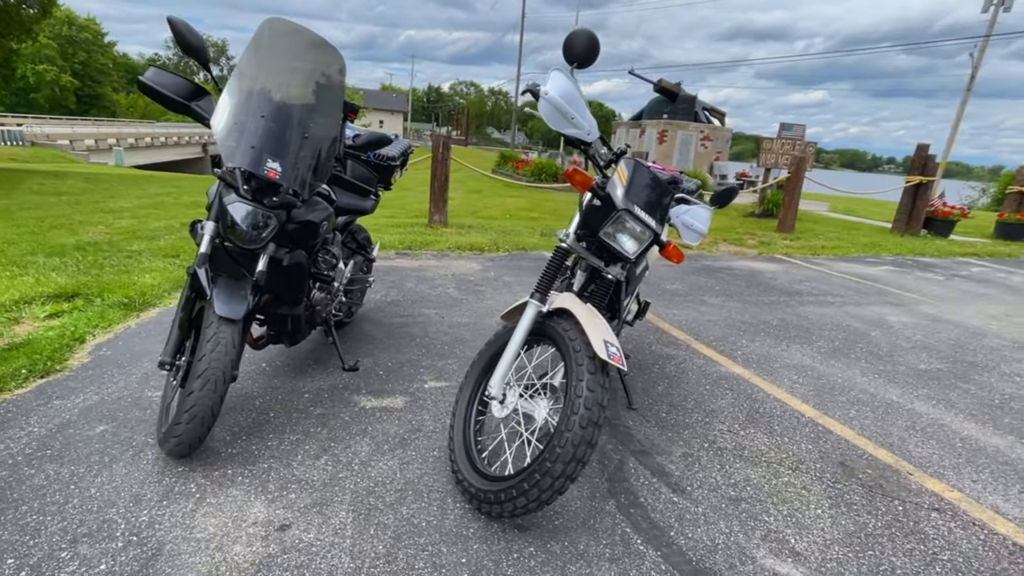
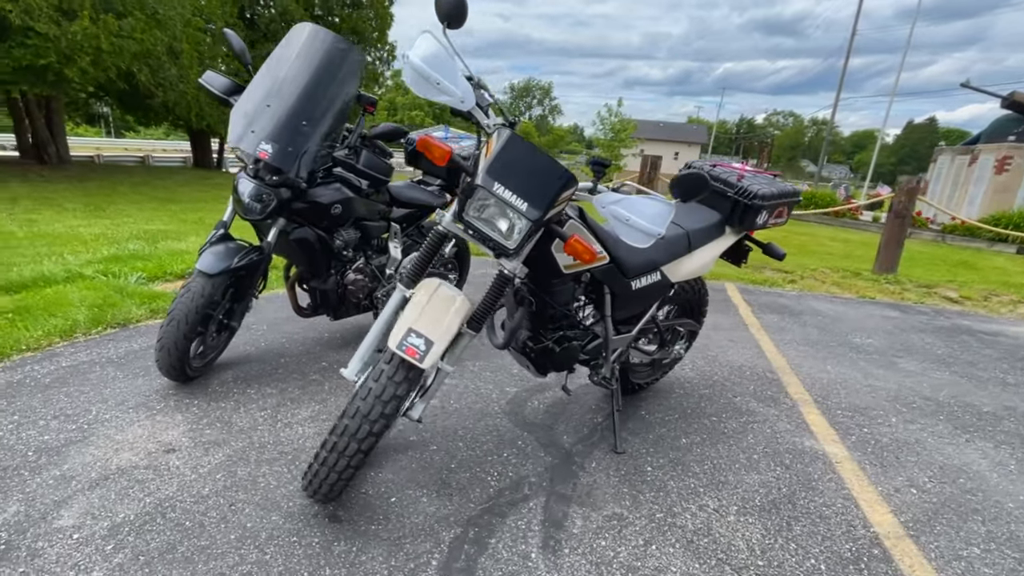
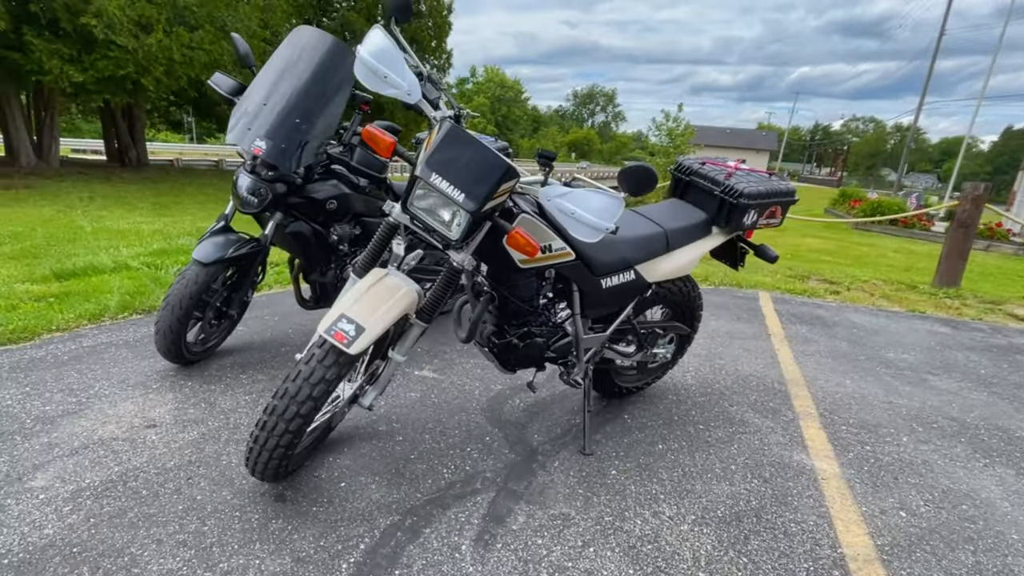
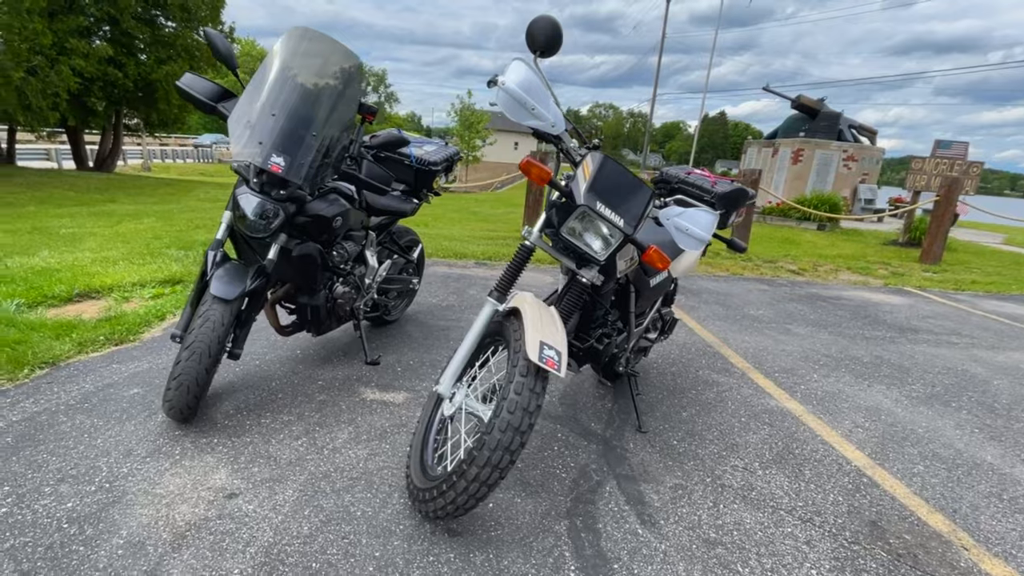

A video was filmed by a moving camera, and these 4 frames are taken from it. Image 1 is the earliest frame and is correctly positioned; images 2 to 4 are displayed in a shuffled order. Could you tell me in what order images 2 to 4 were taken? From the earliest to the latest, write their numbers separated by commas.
4, 2, 3
